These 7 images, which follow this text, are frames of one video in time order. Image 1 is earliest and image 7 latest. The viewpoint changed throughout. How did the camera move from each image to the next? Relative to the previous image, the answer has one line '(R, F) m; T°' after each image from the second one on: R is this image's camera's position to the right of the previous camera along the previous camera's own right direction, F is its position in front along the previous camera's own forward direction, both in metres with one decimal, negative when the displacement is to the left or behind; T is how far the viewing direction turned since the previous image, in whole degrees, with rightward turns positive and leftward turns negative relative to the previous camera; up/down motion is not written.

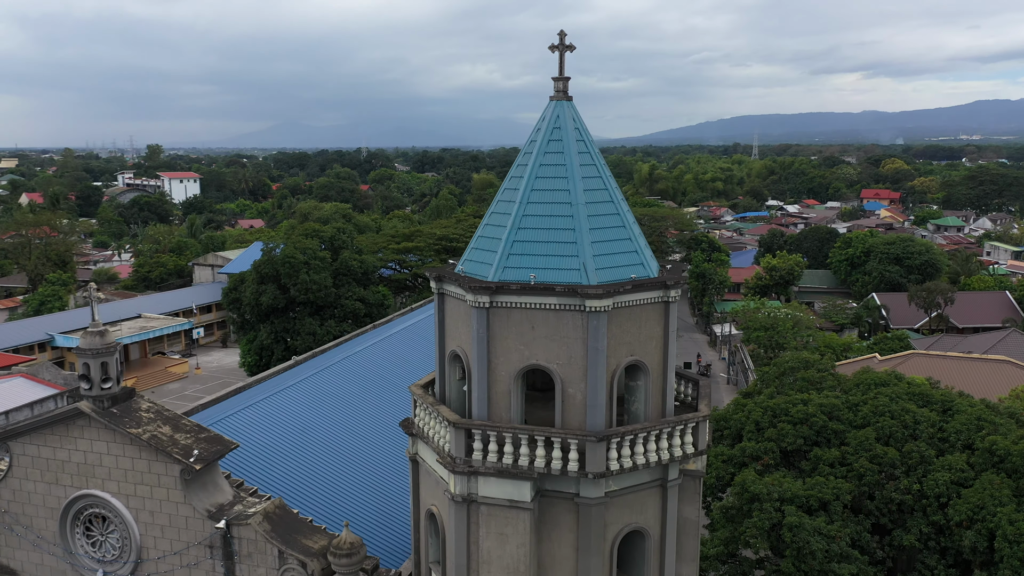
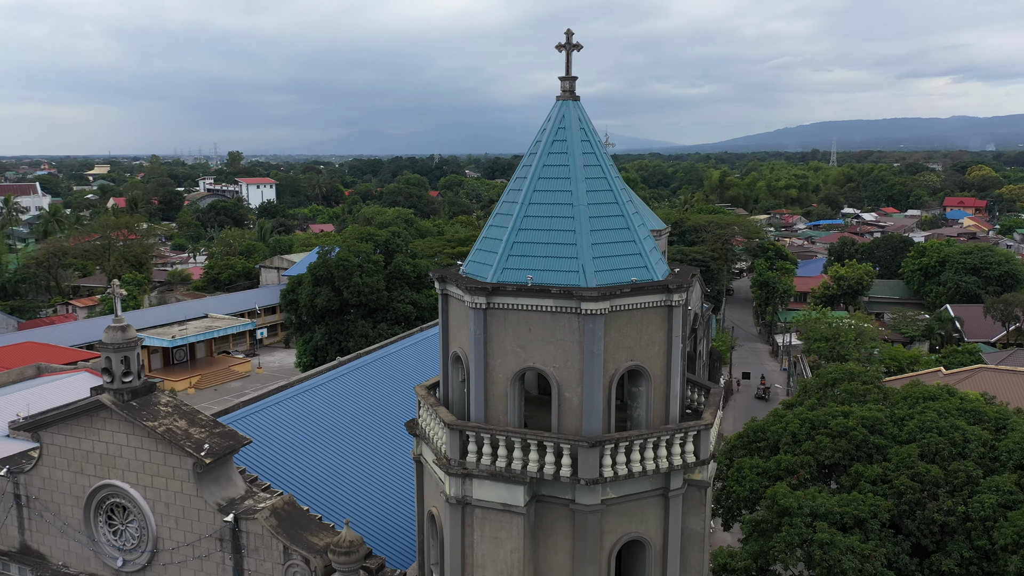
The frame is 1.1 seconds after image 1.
(+0.8, +0.1) m; -5°
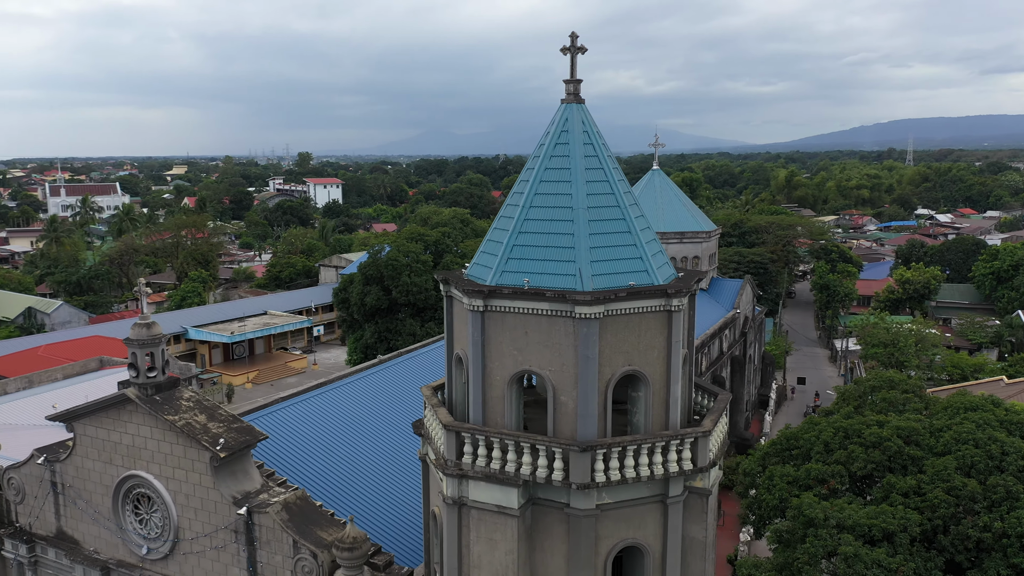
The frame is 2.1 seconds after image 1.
(+0.7, 0.0) m; -5°
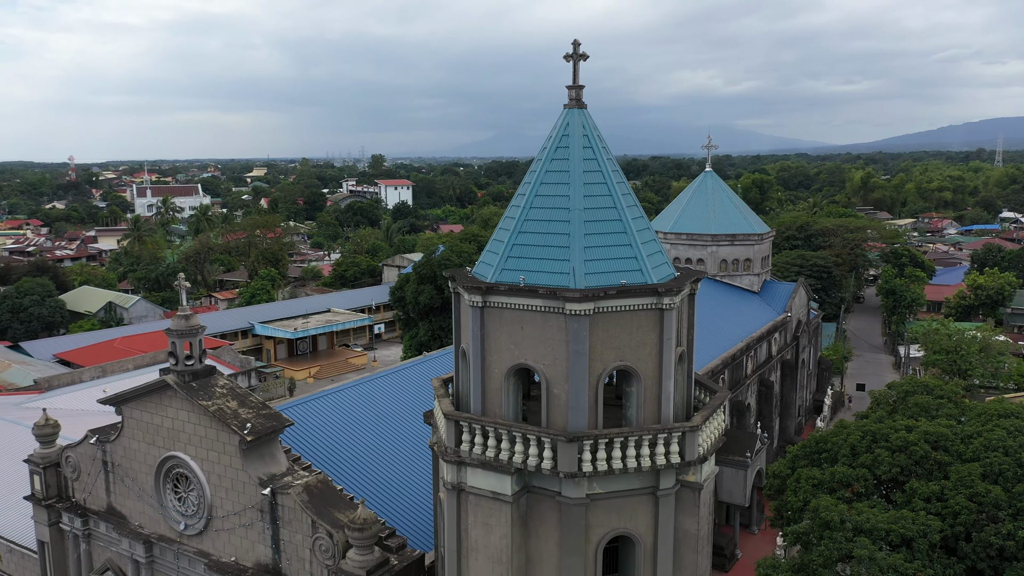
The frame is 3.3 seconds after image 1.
(+0.9, -0.4) m; -5°
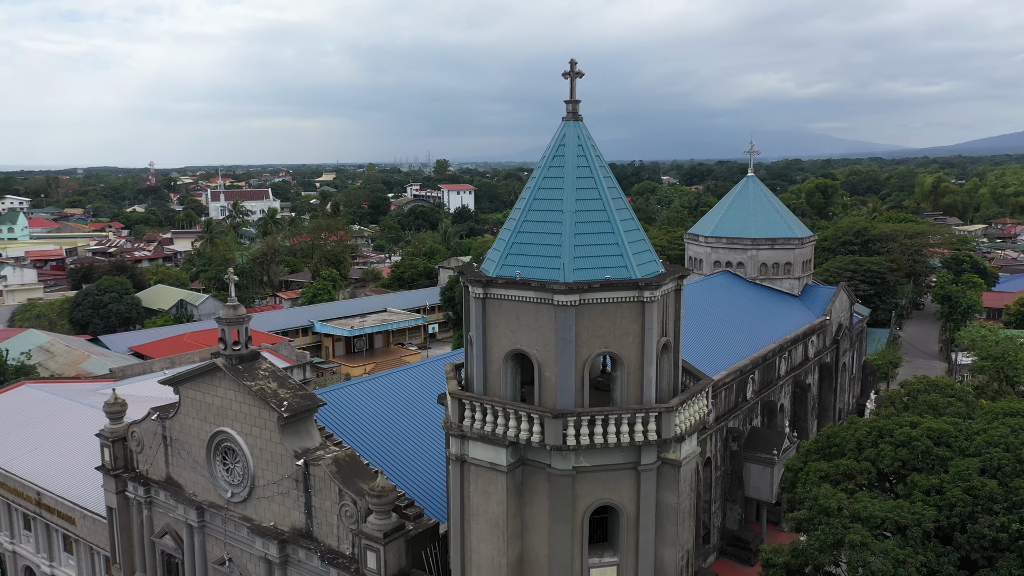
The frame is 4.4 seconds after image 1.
(+0.9, -1.1) m; -4°
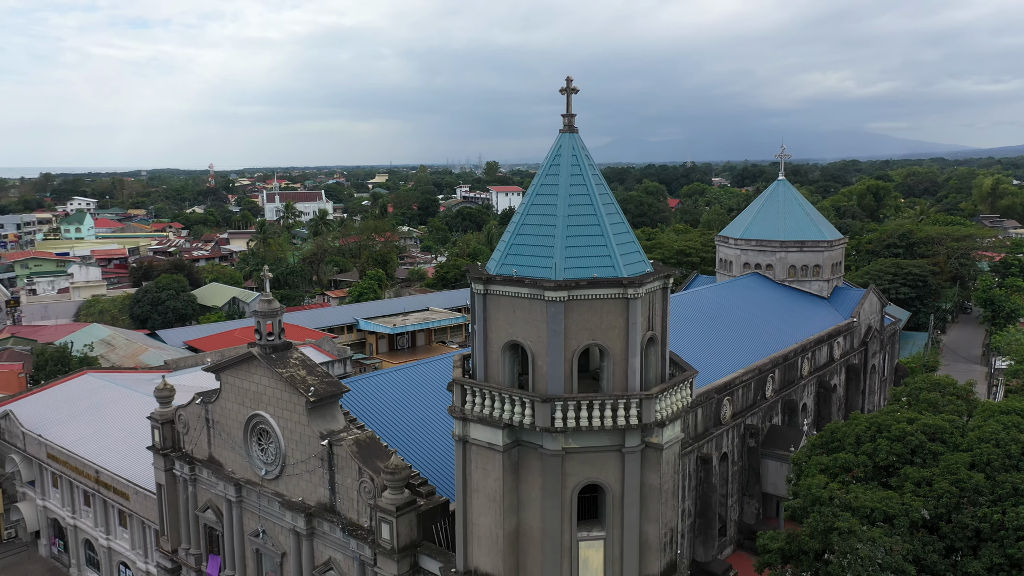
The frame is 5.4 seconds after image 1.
(+0.8, -1.1) m; -4°
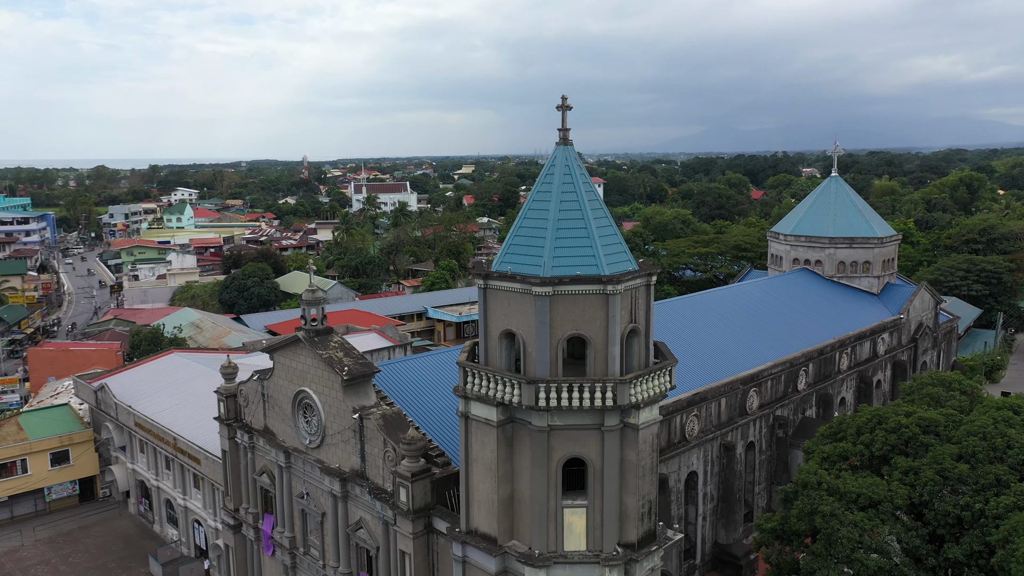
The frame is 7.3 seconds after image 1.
(+1.5, -1.5) m; -6°
